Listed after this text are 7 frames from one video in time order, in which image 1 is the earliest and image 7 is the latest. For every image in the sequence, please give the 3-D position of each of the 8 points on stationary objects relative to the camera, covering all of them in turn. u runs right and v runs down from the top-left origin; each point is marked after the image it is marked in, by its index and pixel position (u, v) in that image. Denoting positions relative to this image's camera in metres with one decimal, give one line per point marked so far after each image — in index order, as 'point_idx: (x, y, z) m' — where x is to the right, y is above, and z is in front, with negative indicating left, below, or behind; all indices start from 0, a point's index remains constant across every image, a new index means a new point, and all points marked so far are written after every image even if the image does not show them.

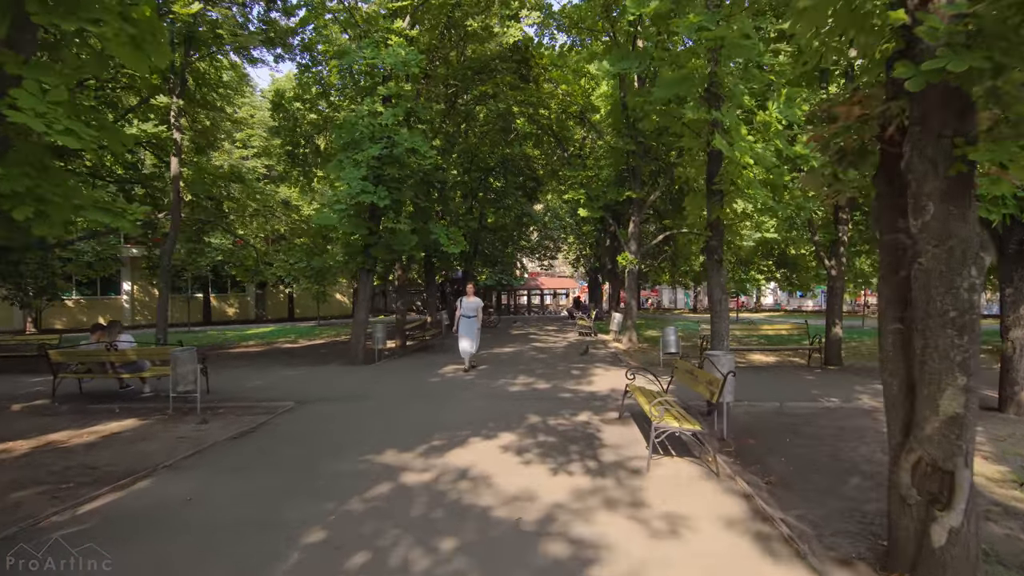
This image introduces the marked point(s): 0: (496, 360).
0: (-0.3, -1.4, +13.2) m
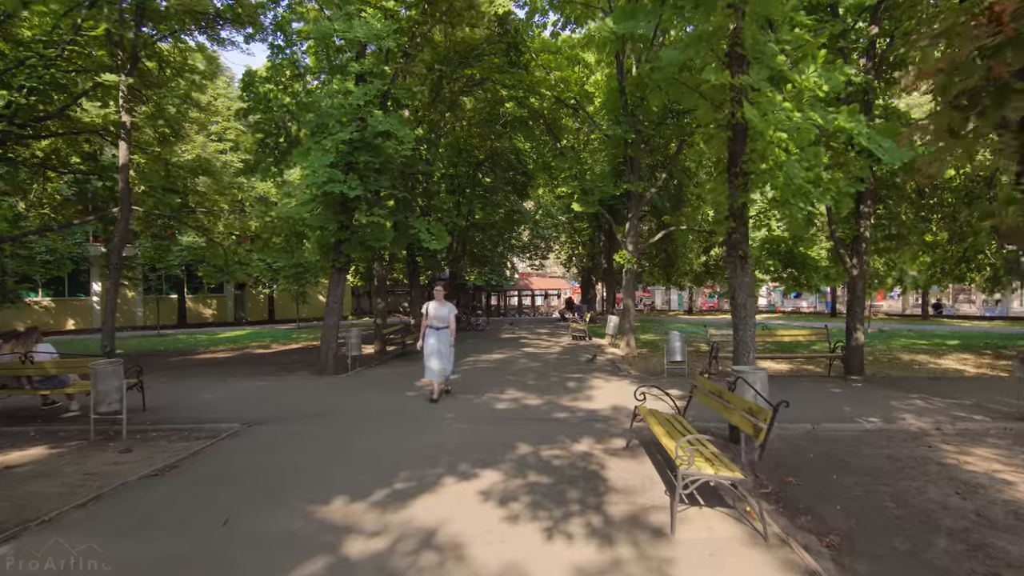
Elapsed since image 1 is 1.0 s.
0: (-0.5, -1.4, +11.9) m
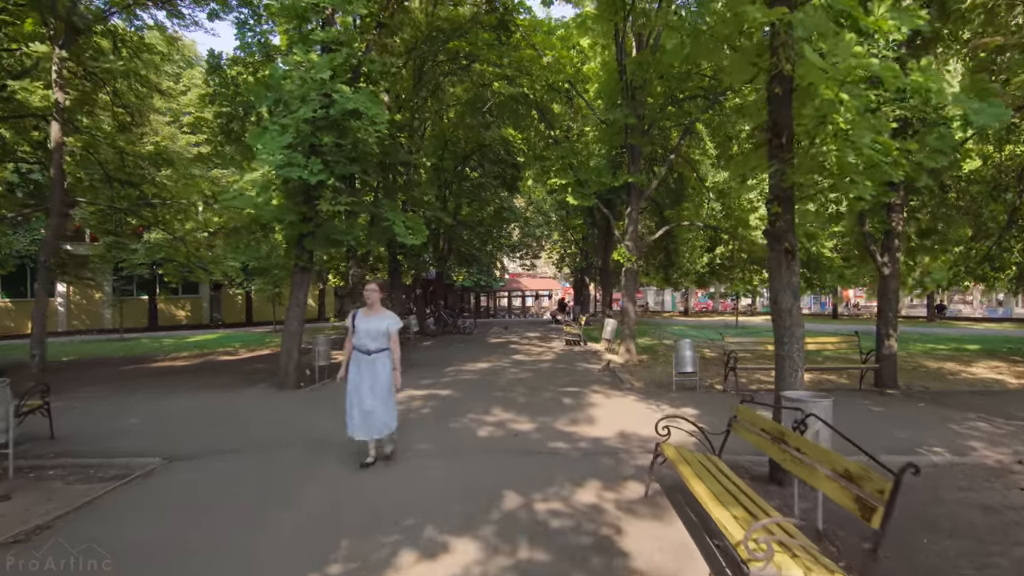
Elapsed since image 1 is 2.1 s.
0: (-0.7, -1.4, +10.5) m
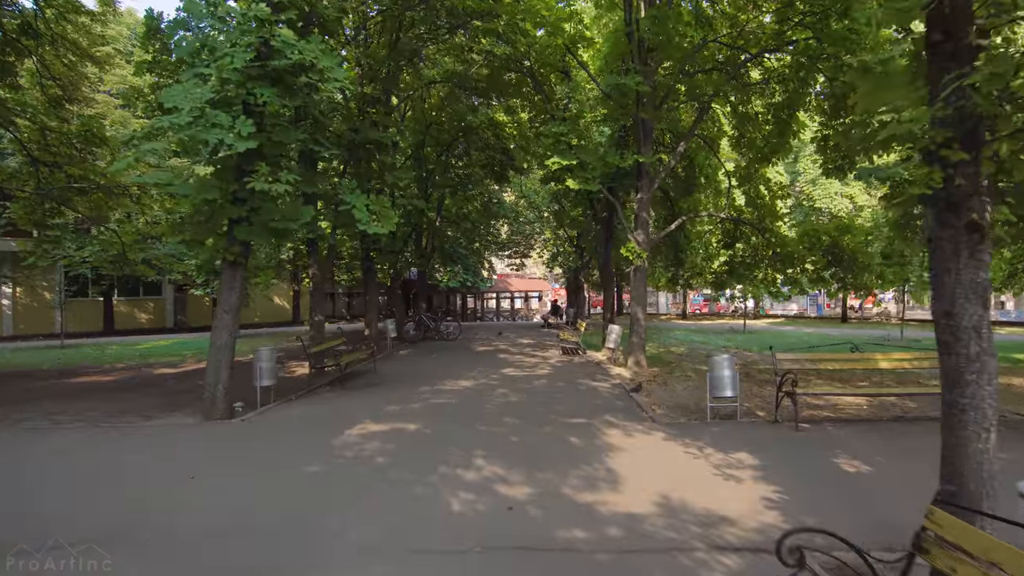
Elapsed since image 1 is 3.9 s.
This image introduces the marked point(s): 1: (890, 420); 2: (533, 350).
0: (-0.8, -1.5, +8.3) m
1: (+4.3, -1.5, +7.8) m
2: (+0.5, -1.4, +15.6) m
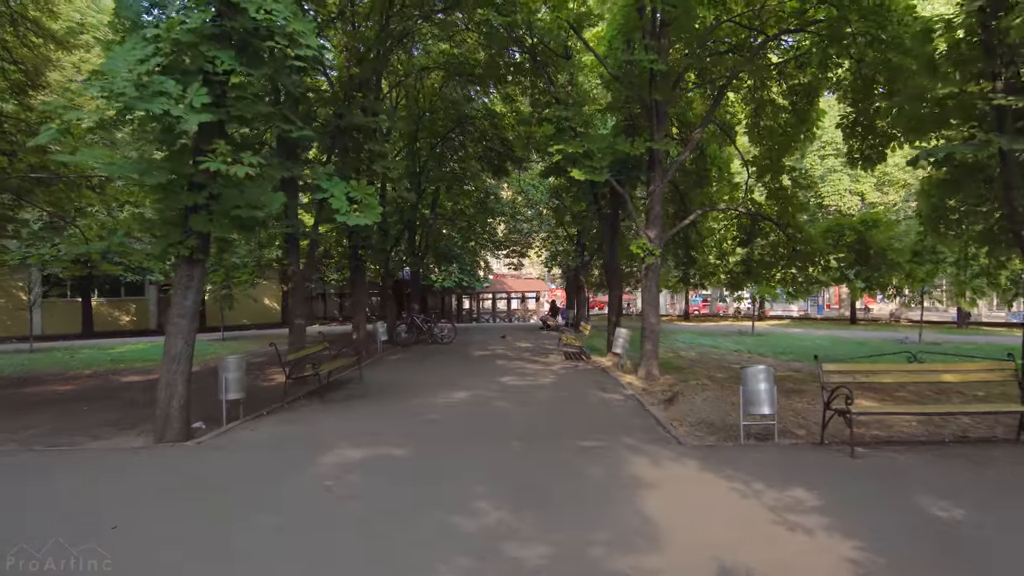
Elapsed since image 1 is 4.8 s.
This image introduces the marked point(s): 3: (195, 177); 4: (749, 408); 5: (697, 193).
0: (-0.8, -1.5, +7.2) m
1: (+4.3, -1.5, +6.7) m
2: (+0.4, -1.4, +14.5) m
3: (-3.1, +1.1, +6.7) m
4: (+2.4, -1.2, +6.8) m
5: (+3.9, +2.0, +14.2) m
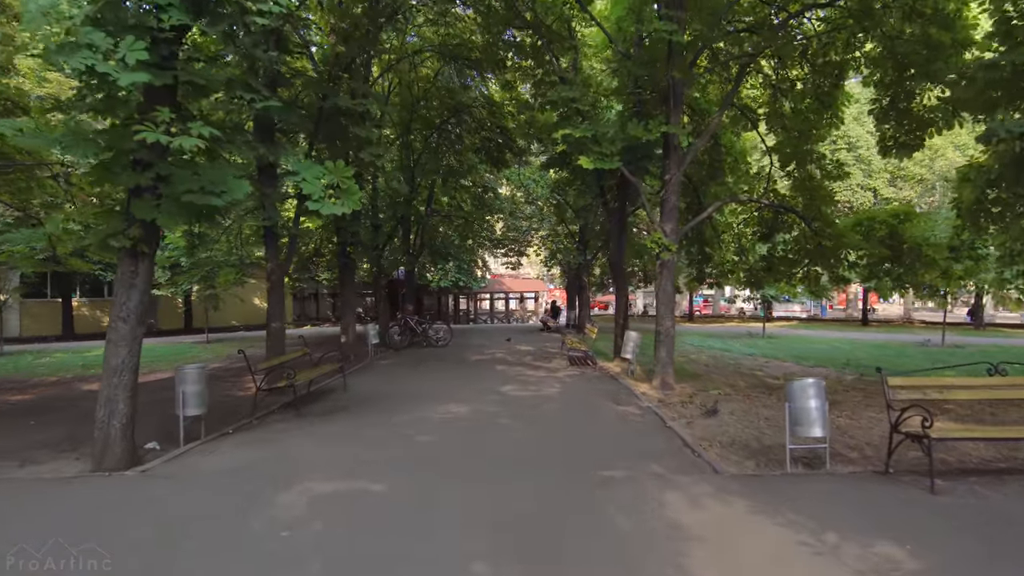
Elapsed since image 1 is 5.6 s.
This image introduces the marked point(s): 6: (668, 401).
0: (-0.8, -1.4, +6.1) m
1: (+4.3, -1.5, +5.7) m
2: (+0.5, -1.4, +13.4) m
3: (-3.1, +1.1, +5.6) m
4: (+2.4, -1.2, +5.7) m
5: (+3.9, +2.0, +13.2) m
6: (+2.0, -1.5, +8.9) m
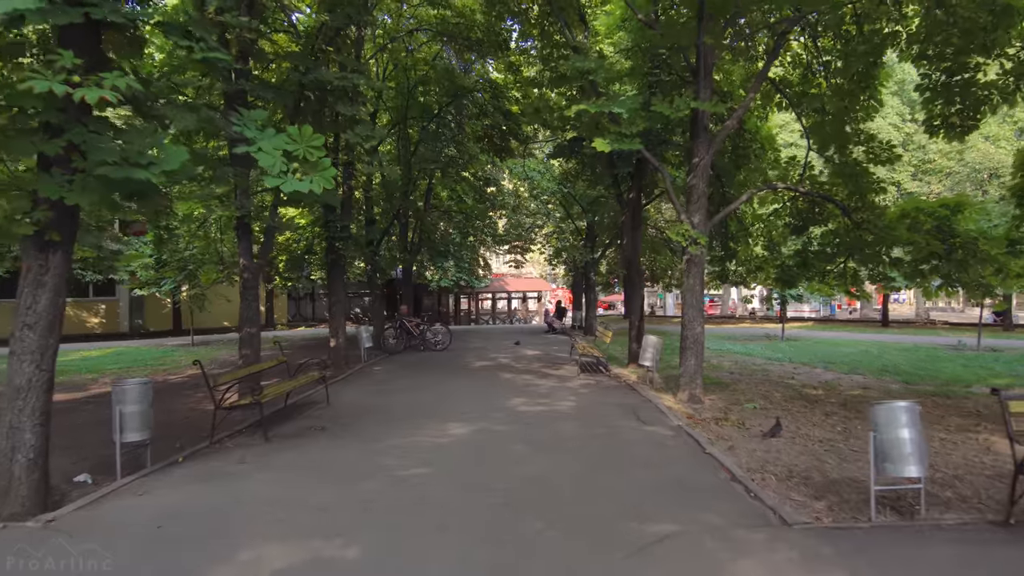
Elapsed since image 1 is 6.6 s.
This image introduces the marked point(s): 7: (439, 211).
0: (-0.7, -1.4, +4.9) m
1: (+4.4, -1.5, +4.4) m
2: (+0.5, -1.4, +12.2) m
3: (-3.0, +1.1, +4.4) m
4: (+2.5, -1.2, +4.5) m
5: (+4.0, +2.0, +11.9) m
6: (+2.1, -1.5, +7.7) m
7: (-2.1, +2.2, +19.1) m
